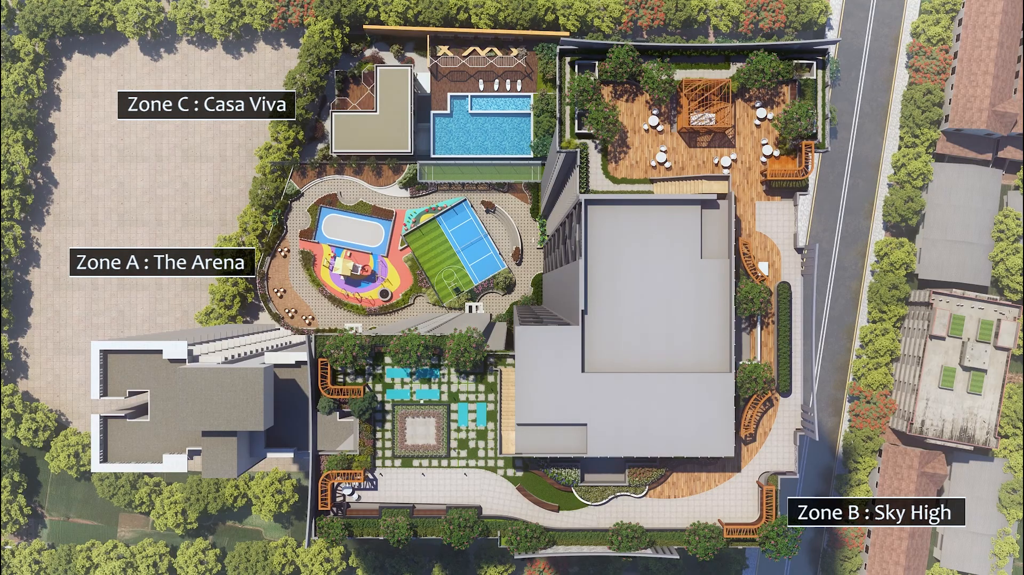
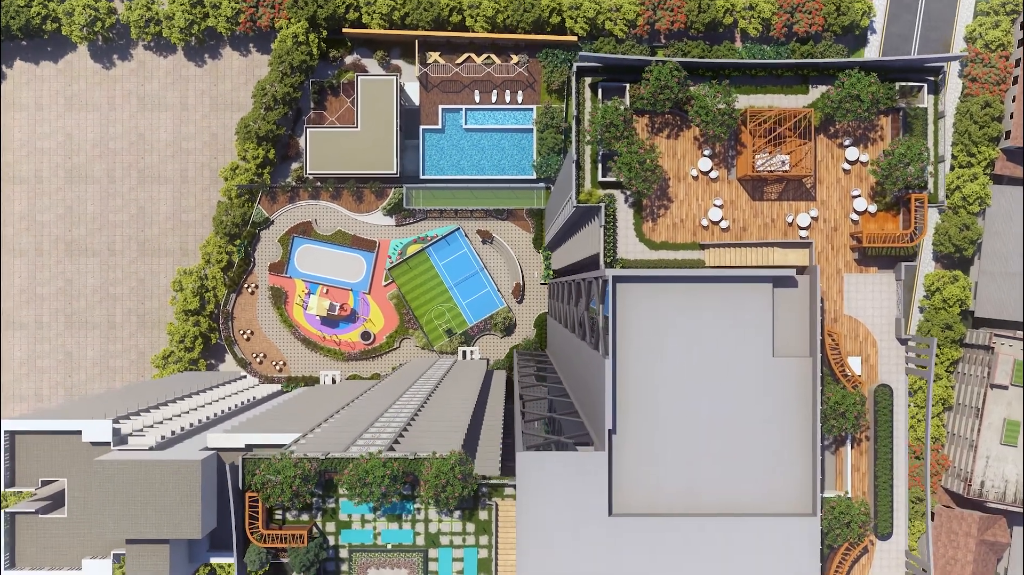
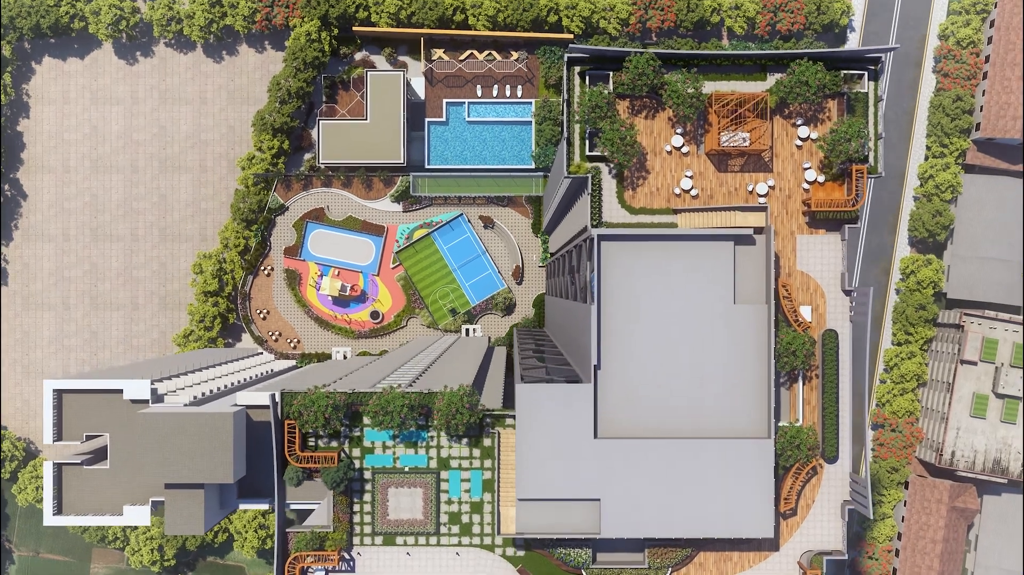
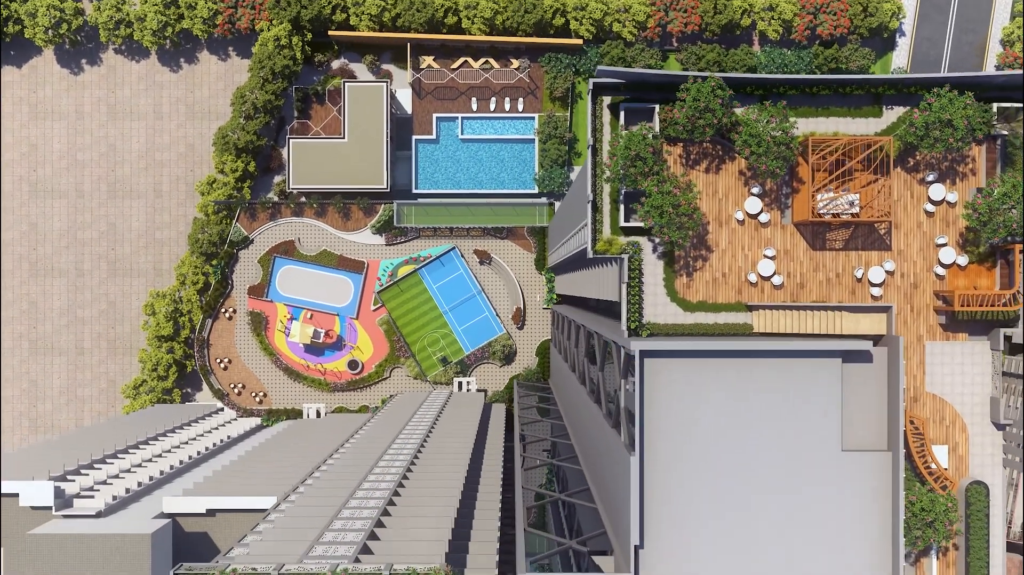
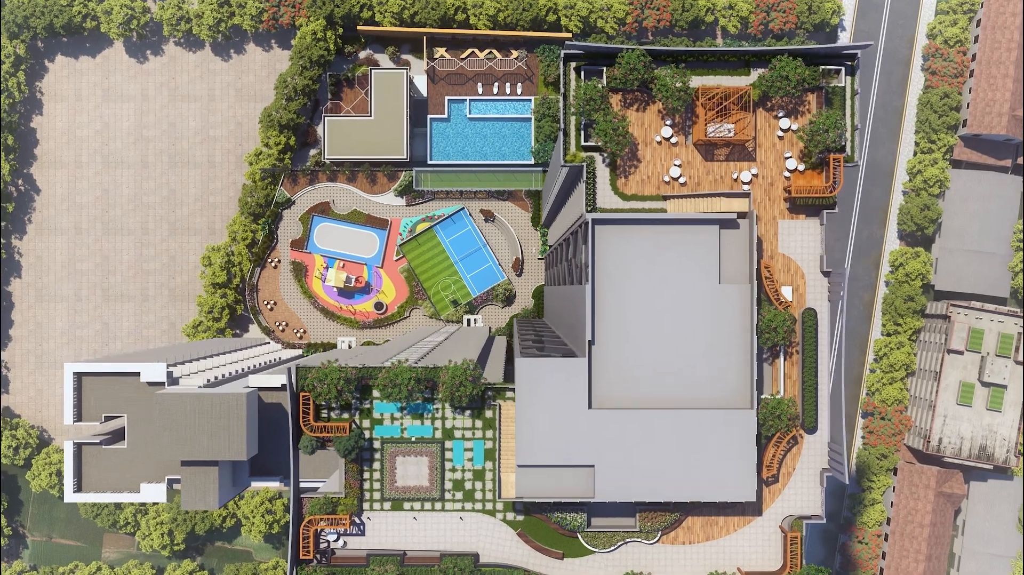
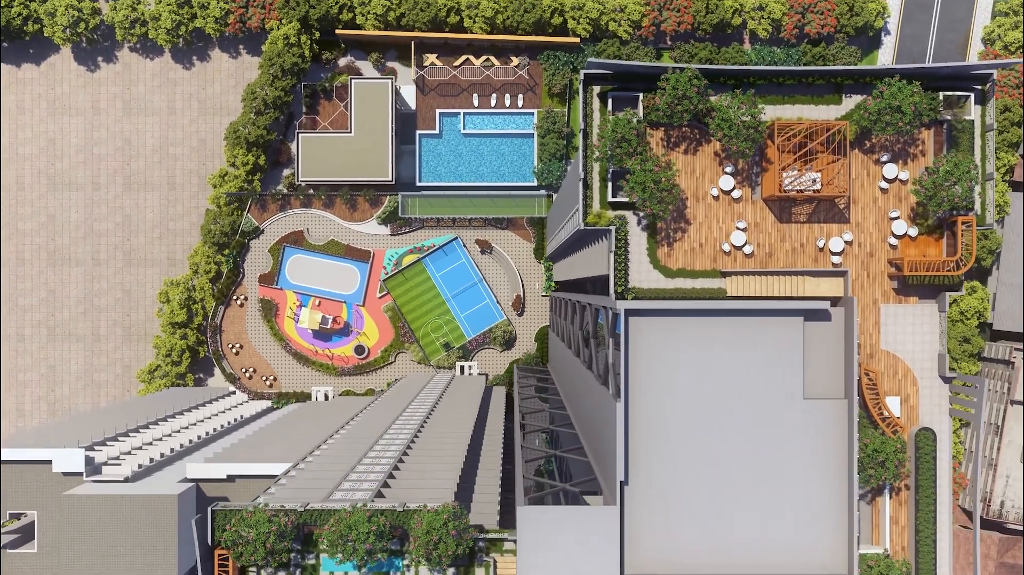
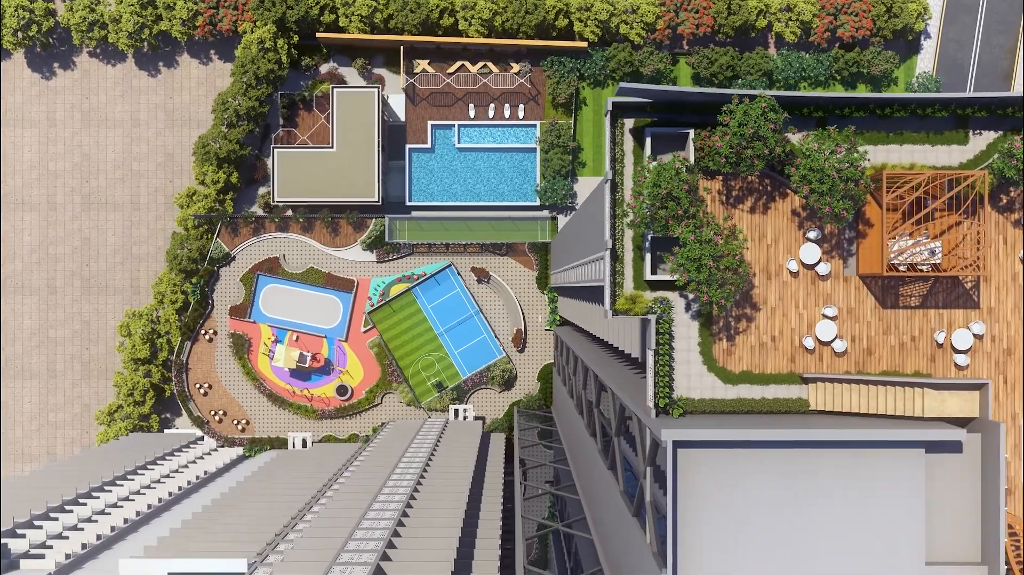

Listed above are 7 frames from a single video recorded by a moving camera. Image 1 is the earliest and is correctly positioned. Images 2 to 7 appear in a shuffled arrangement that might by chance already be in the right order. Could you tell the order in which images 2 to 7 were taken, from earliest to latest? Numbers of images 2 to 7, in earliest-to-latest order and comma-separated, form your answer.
5, 3, 2, 6, 4, 7
